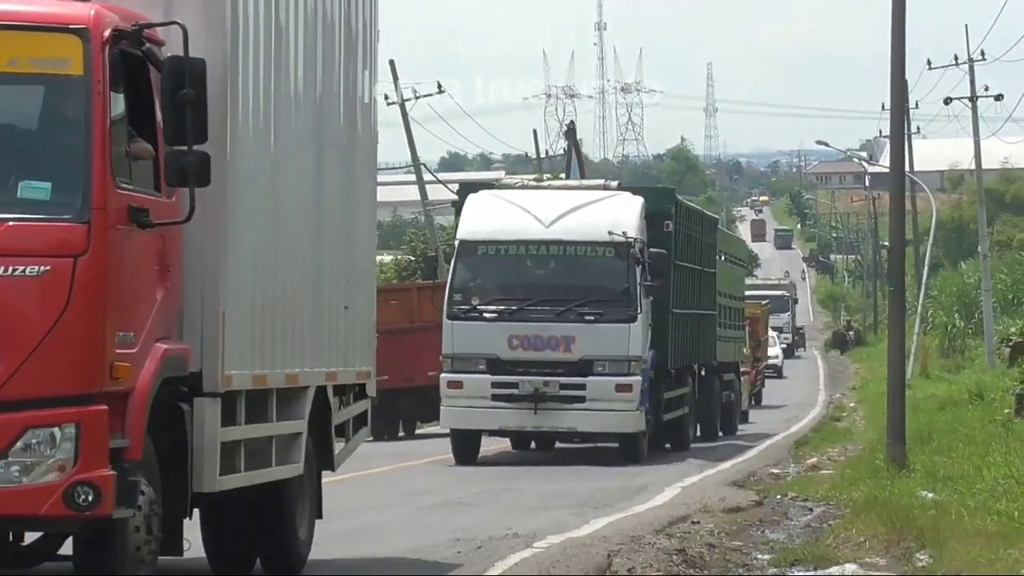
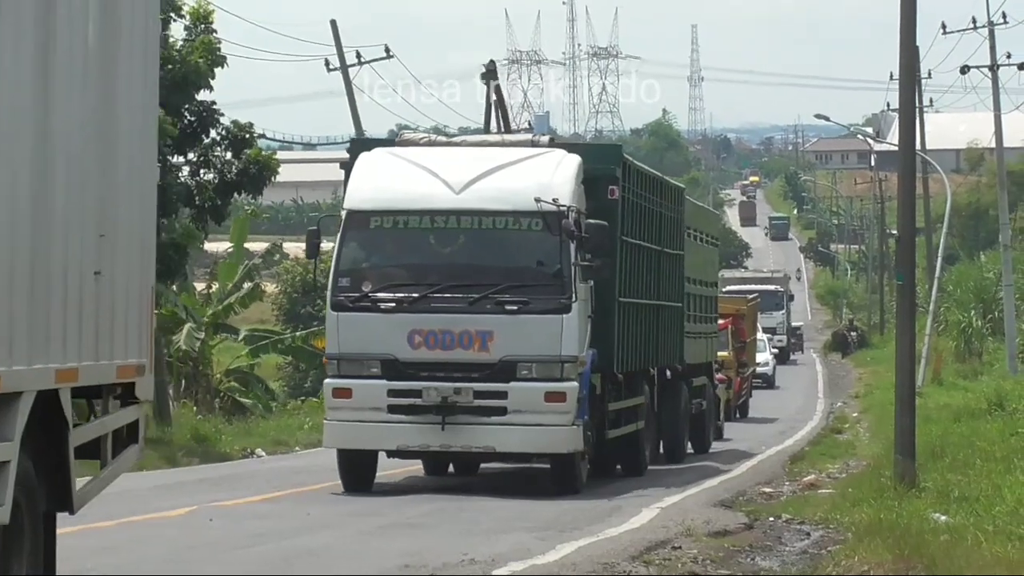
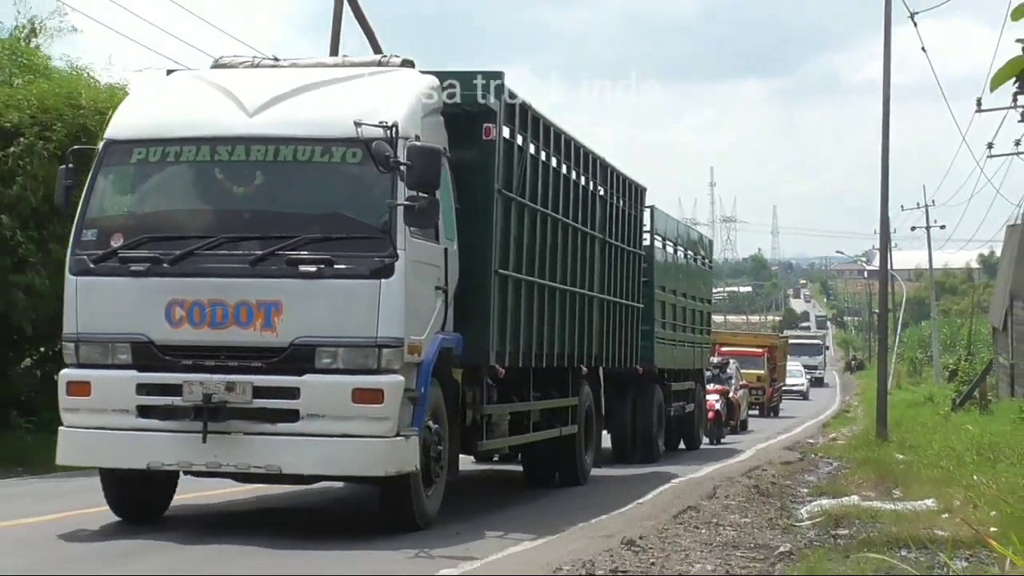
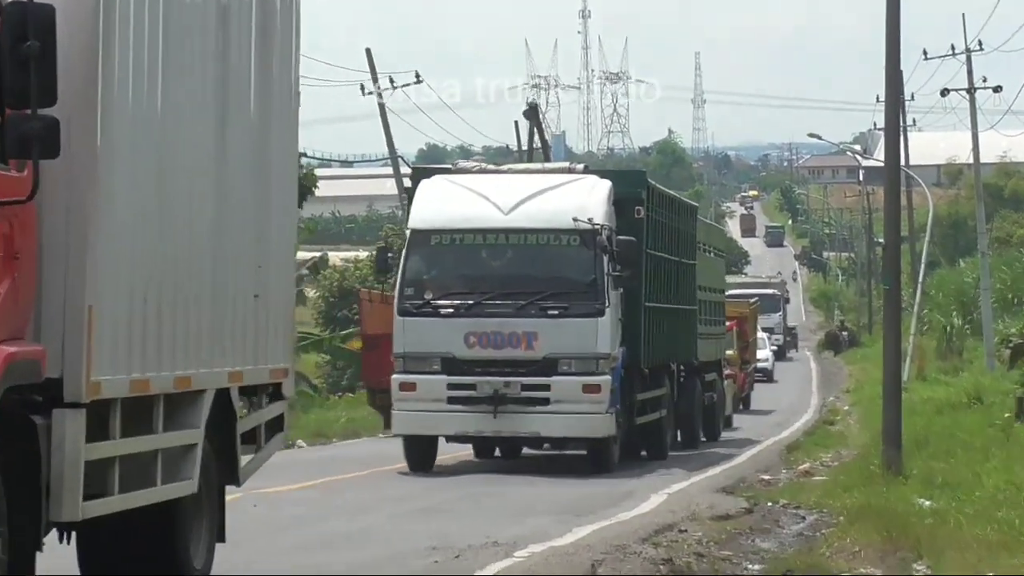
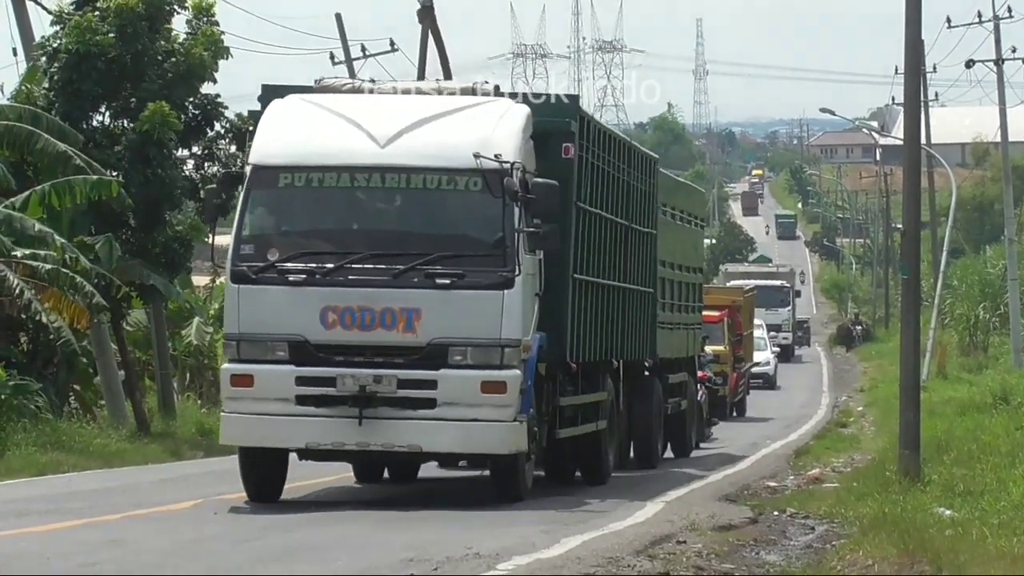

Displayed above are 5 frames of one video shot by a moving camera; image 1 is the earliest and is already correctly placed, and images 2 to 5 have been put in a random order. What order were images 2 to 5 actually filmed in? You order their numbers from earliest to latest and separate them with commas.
4, 2, 5, 3
